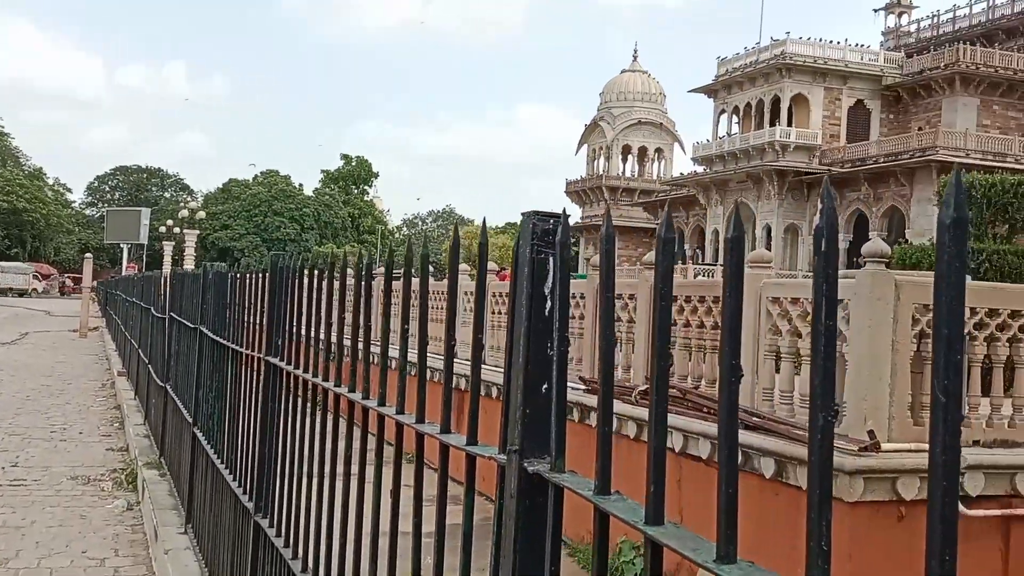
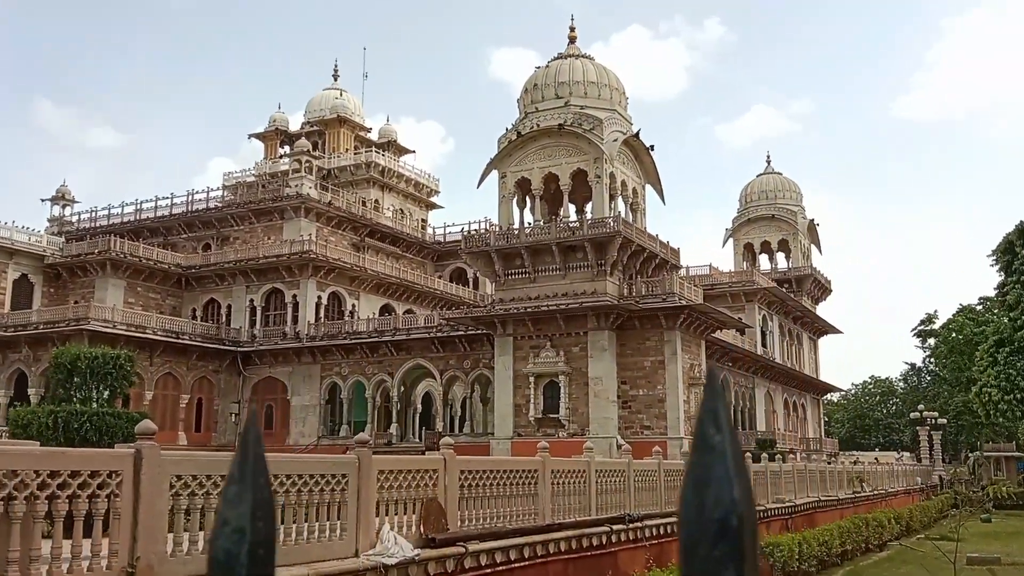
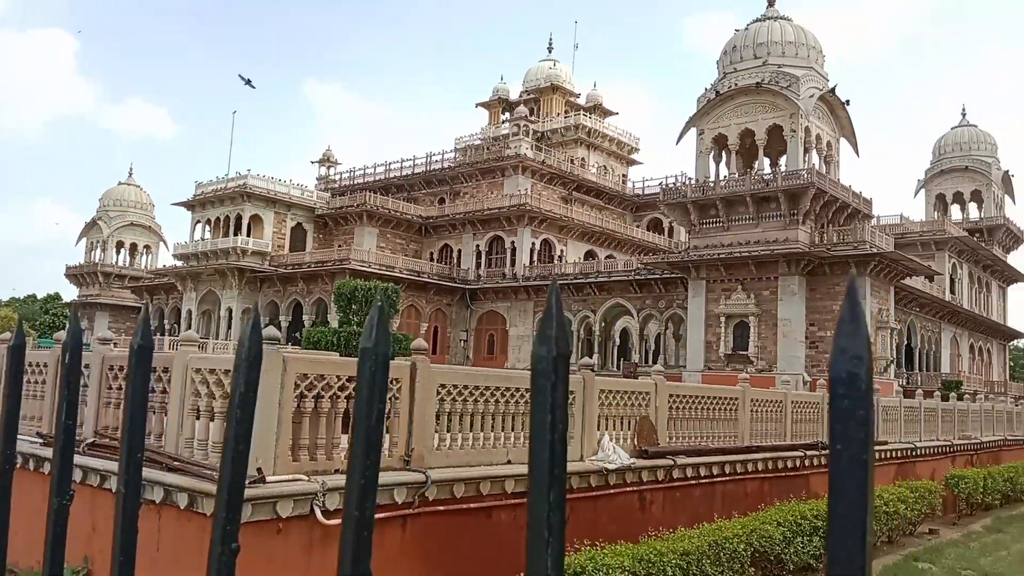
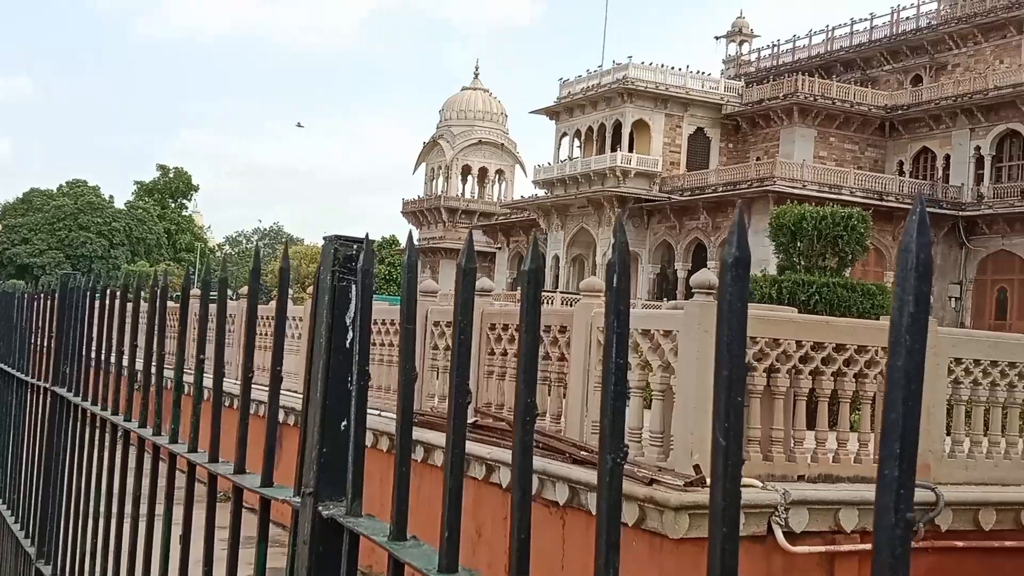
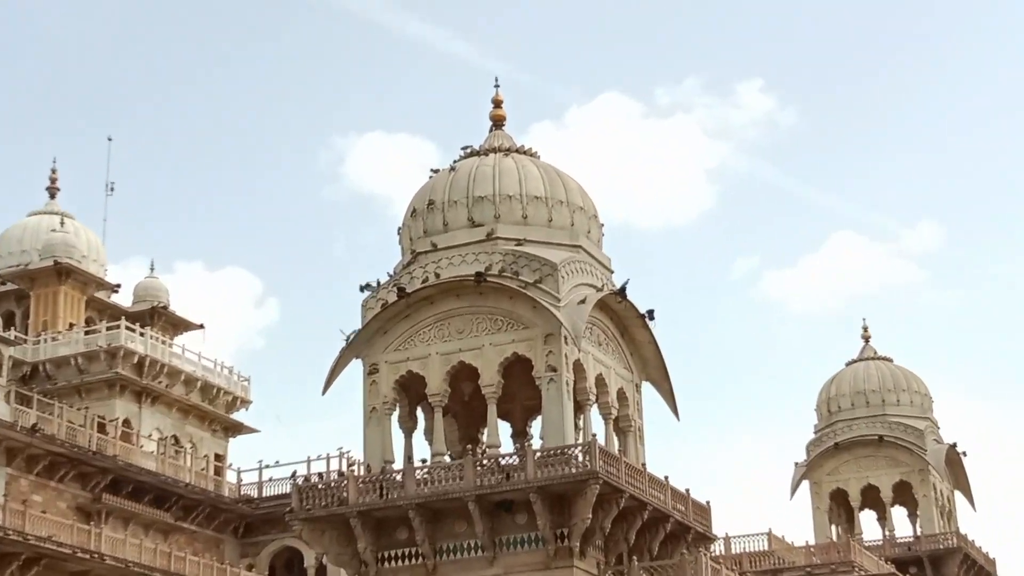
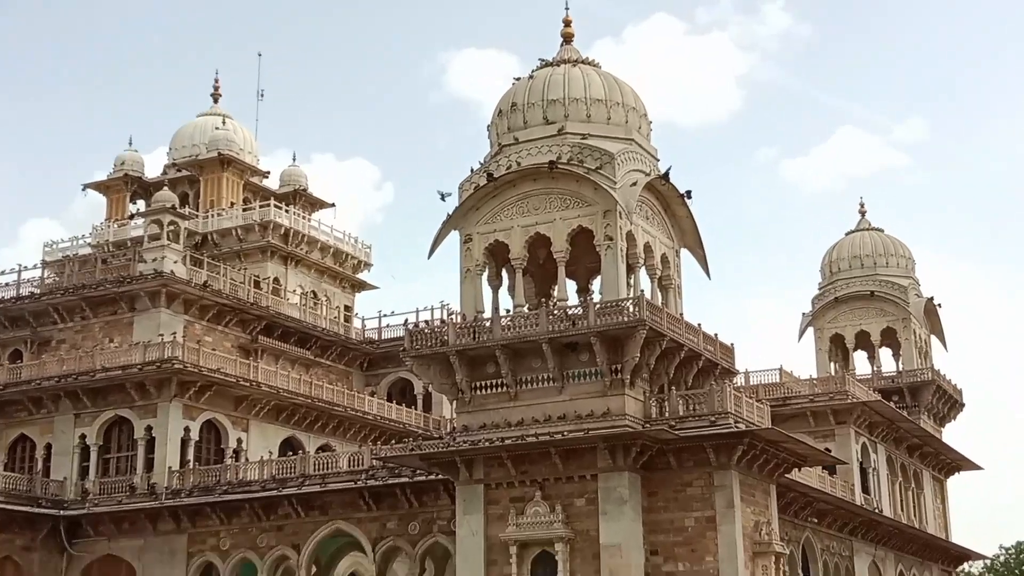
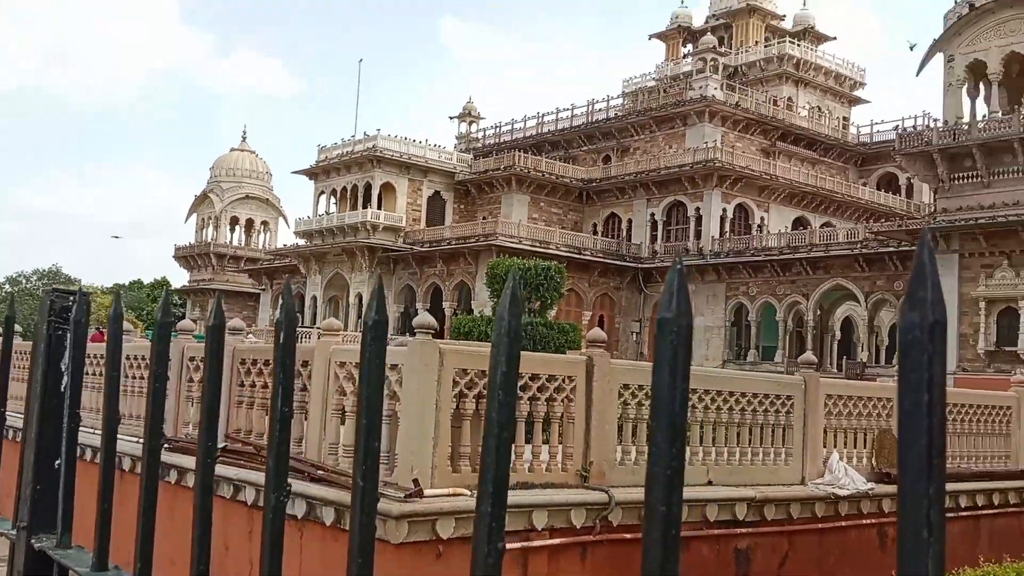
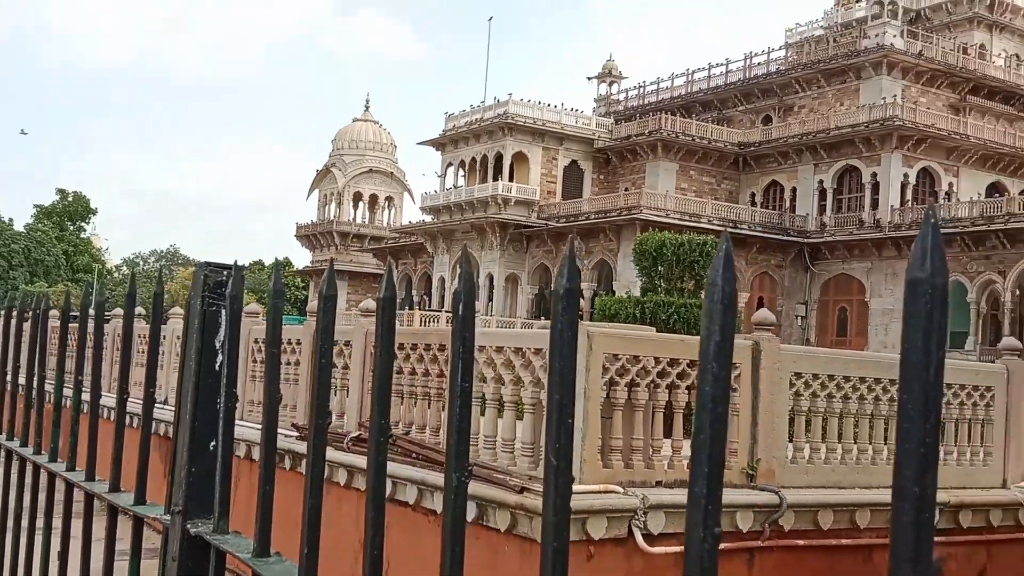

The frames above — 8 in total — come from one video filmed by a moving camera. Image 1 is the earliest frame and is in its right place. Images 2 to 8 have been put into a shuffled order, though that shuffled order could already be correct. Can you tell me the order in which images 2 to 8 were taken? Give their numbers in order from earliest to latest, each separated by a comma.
4, 8, 7, 3, 2, 6, 5
